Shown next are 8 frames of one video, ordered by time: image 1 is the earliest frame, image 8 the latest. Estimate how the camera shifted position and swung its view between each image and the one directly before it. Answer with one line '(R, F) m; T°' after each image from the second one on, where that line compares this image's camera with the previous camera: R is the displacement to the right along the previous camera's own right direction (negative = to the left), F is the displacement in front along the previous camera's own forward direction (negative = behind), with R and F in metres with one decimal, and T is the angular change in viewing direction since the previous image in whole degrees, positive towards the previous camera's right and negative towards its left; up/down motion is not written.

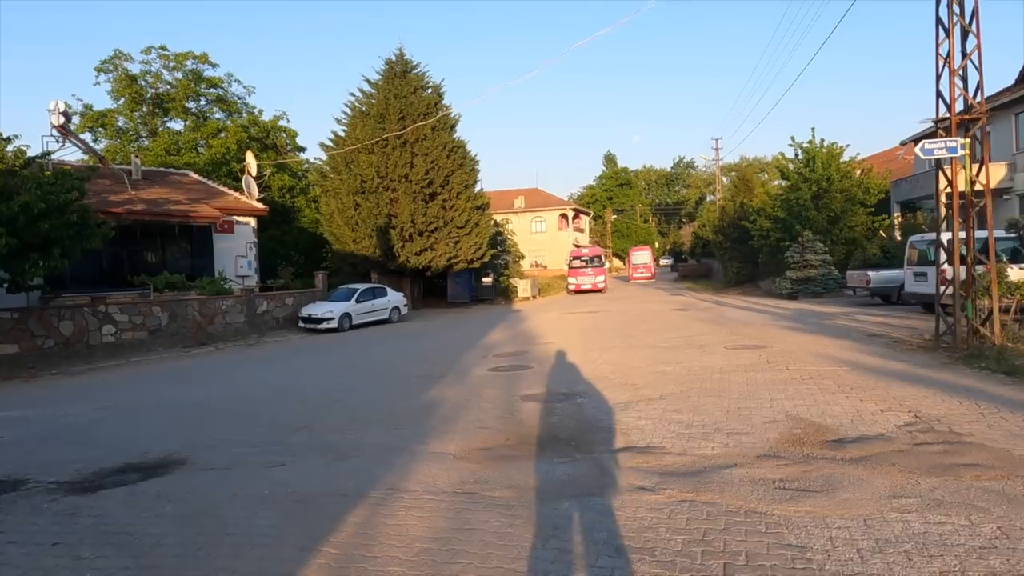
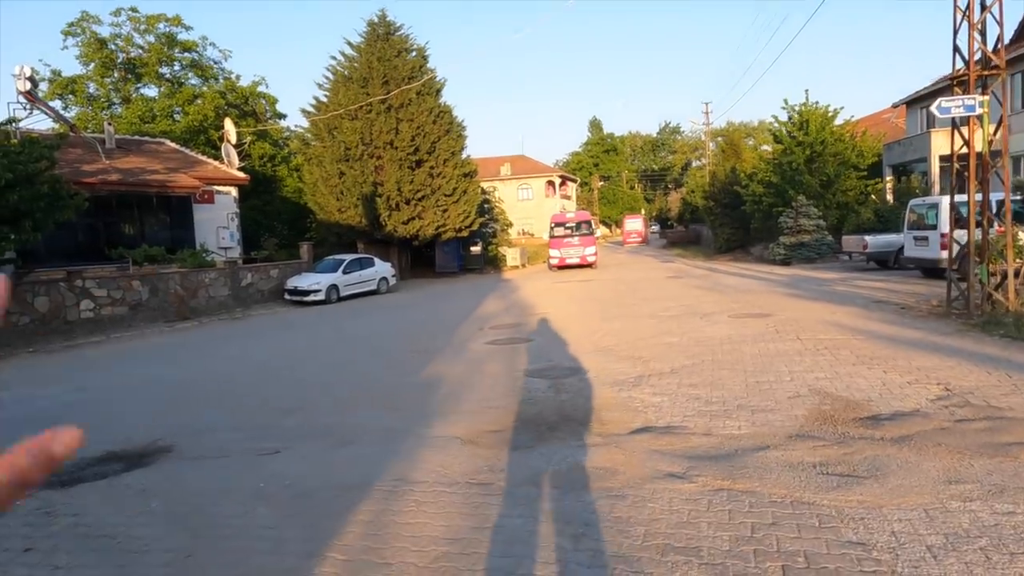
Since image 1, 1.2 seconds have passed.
(-0.2, +0.5) m; +1°
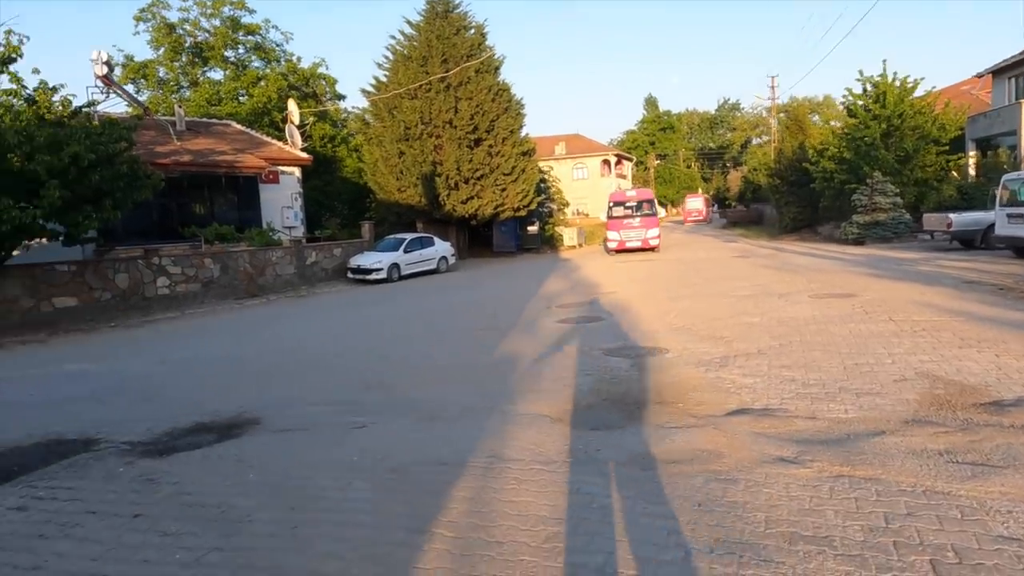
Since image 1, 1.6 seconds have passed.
(-0.3, +0.2) m; -4°
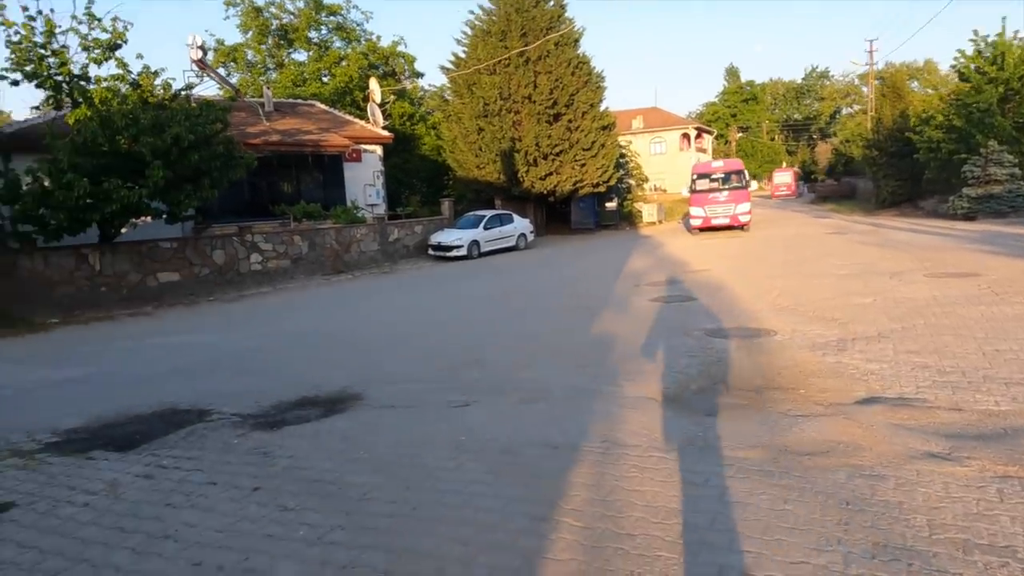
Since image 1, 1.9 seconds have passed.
(-0.3, +0.2) m; -6°
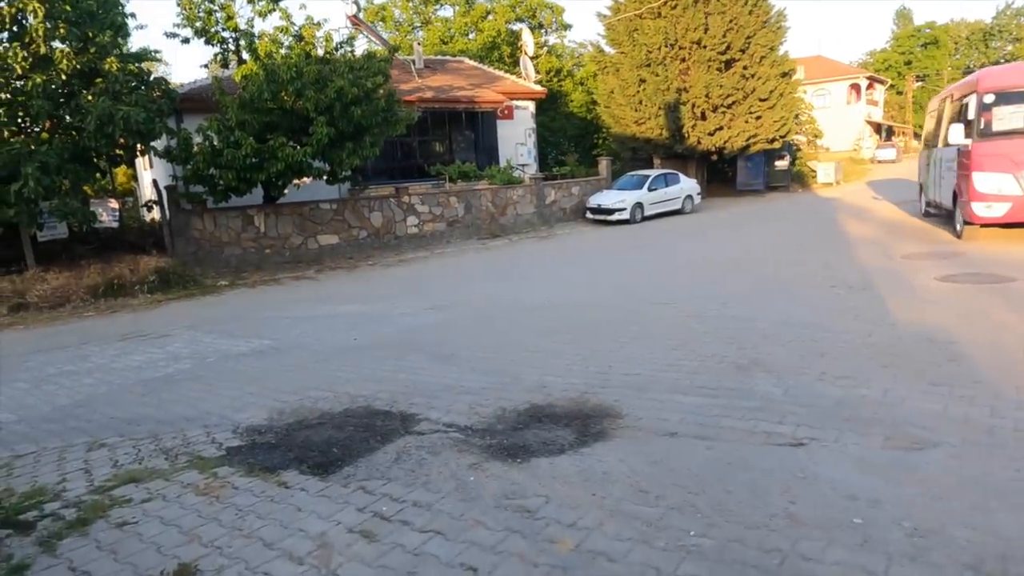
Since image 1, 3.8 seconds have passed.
(-1.4, +1.8) m; -11°
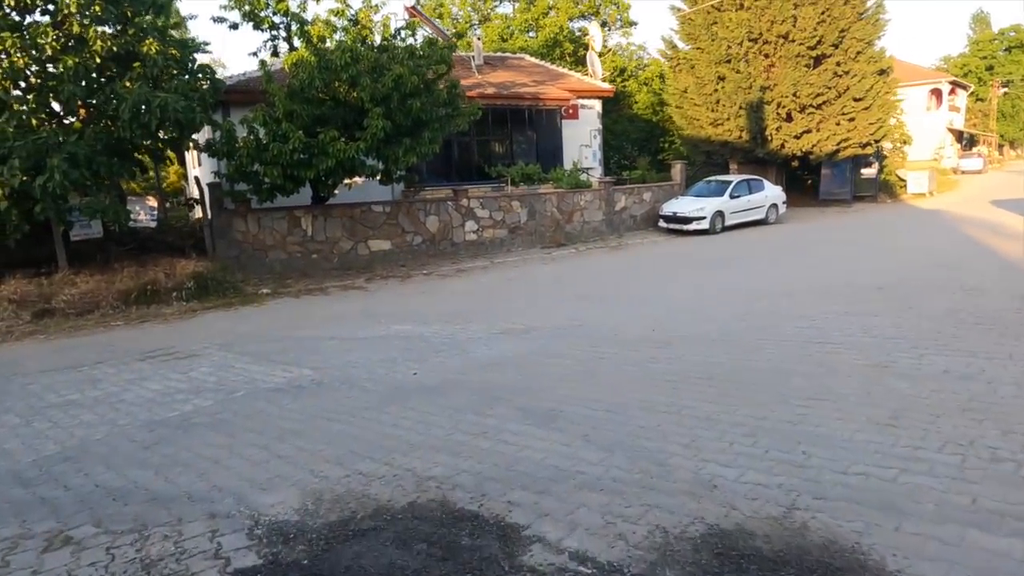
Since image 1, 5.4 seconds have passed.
(-0.6, +1.9) m; -4°
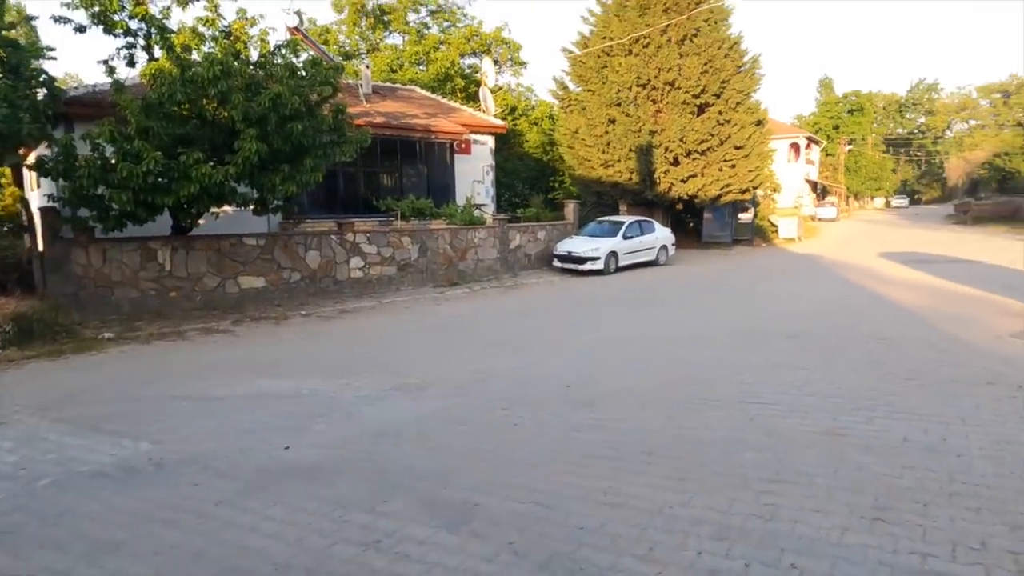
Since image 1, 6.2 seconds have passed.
(-0.1, +1.1) m; +10°
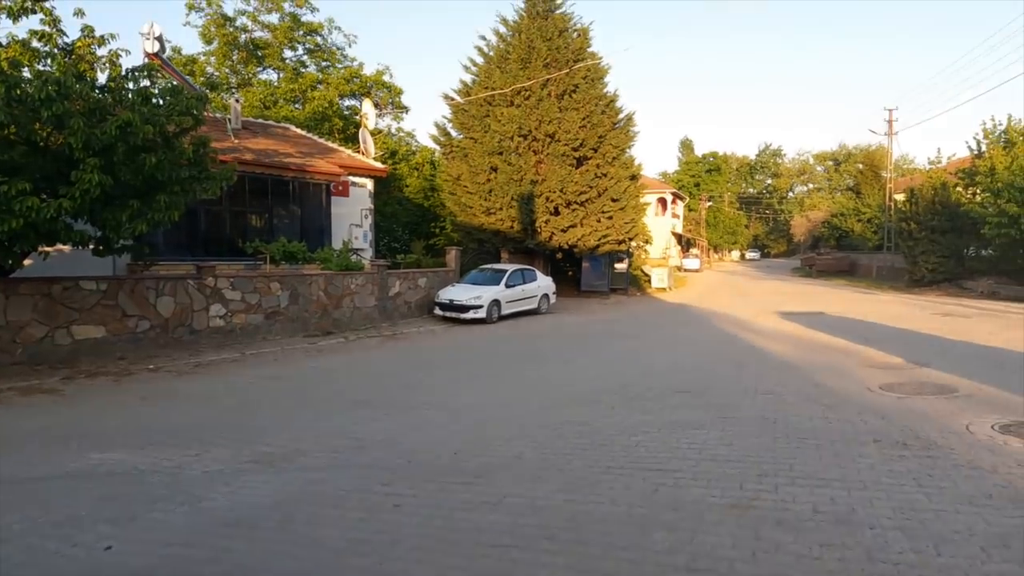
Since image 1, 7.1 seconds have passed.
(0.0, +0.6) m; +10°
